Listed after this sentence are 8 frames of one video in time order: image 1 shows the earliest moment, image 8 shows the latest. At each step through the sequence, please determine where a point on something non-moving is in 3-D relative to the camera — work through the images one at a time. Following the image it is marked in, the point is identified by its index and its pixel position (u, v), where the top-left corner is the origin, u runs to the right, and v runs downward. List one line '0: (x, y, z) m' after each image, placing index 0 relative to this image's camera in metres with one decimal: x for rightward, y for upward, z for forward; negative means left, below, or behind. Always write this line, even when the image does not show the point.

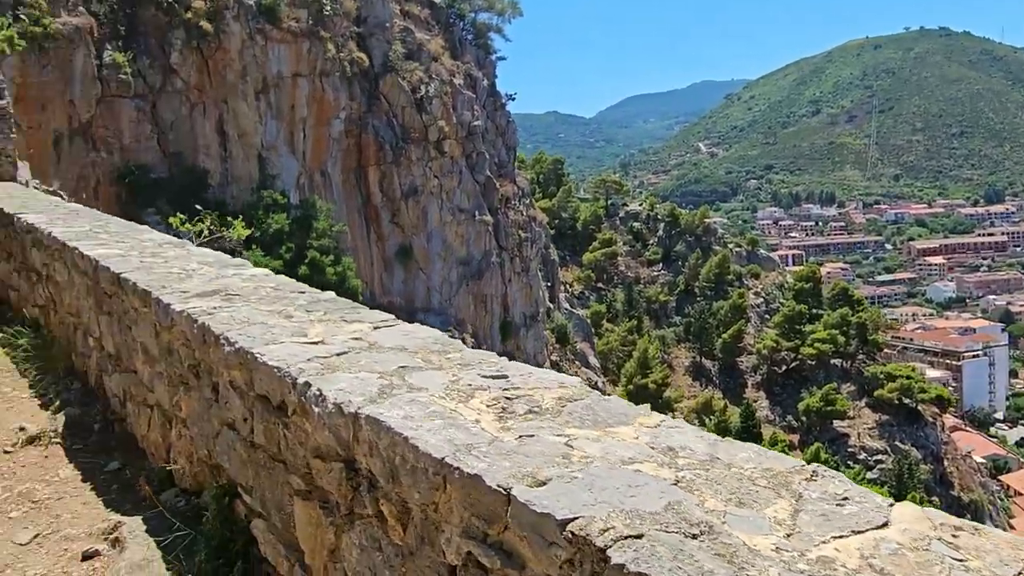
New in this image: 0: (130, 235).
0: (-2.5, +0.4, +4.9) m
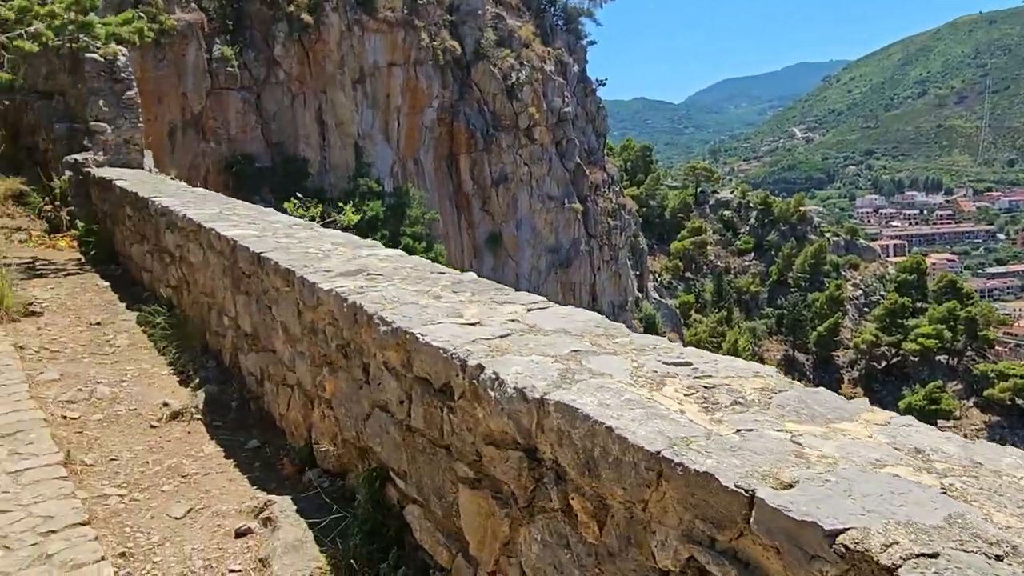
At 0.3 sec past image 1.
0: (-1.7, +0.5, +5.0) m
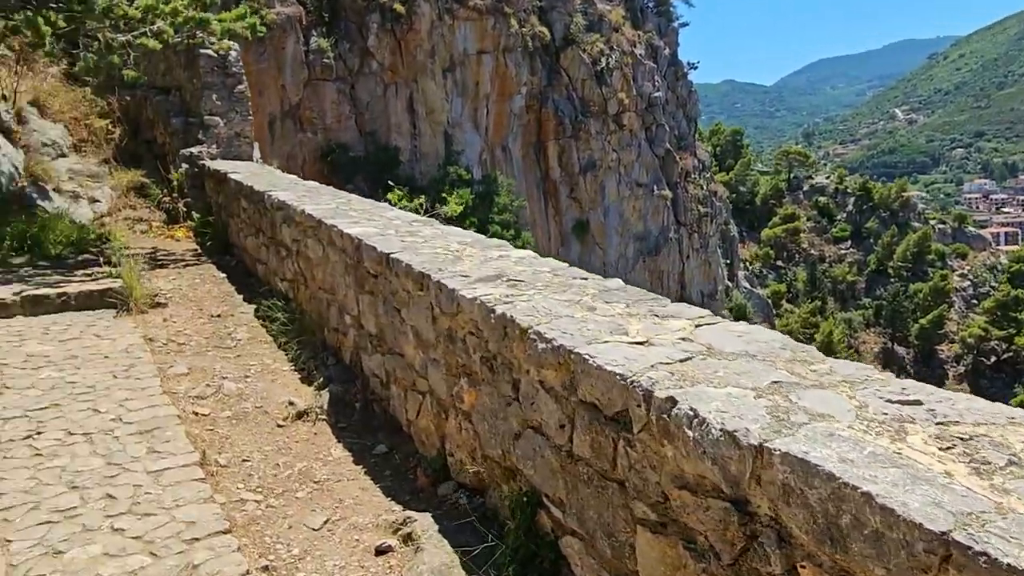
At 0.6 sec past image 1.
0: (-0.9, +0.5, +4.9) m
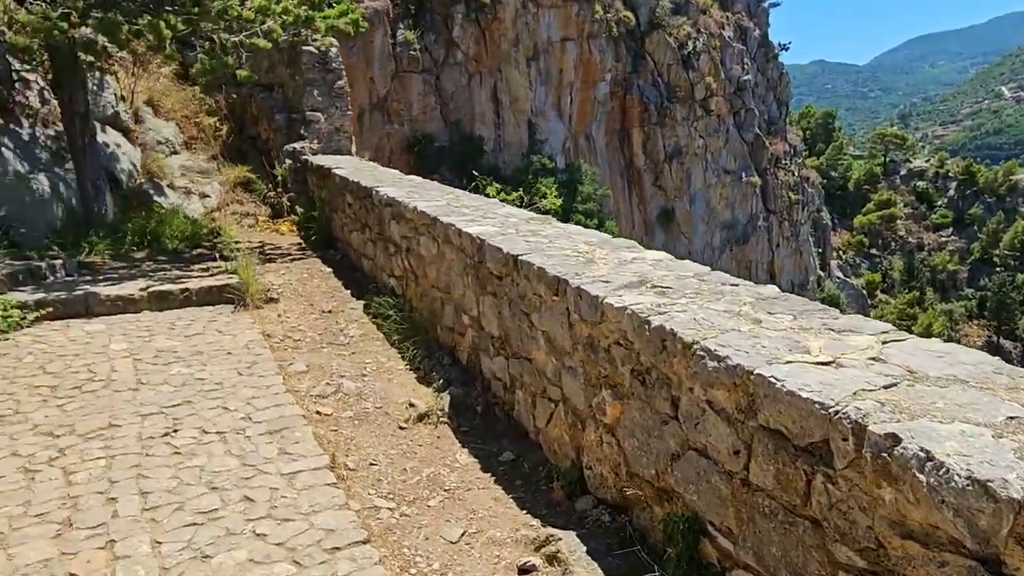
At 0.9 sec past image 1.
0: (-0.1, +0.5, +4.8) m
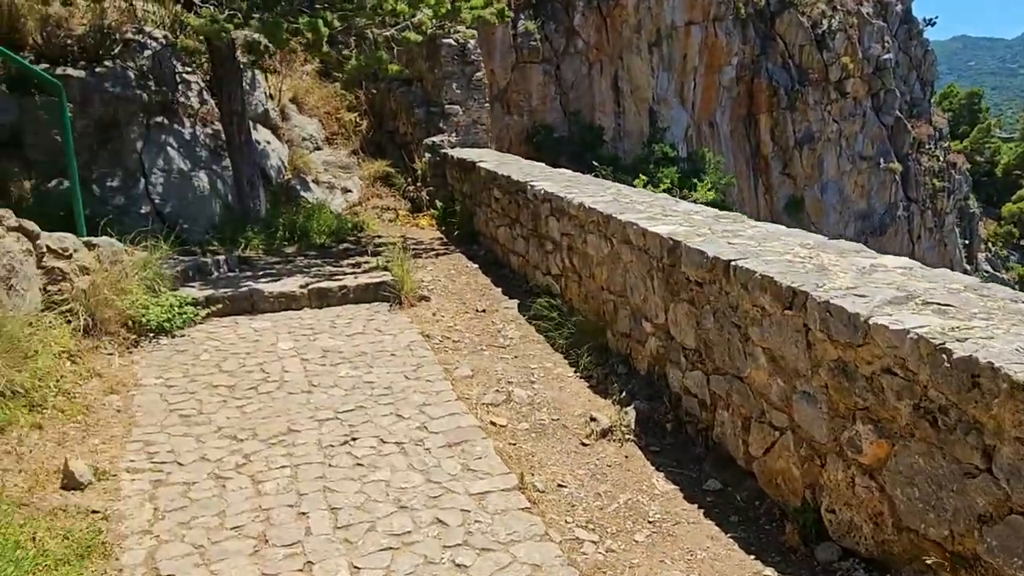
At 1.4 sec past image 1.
0: (+0.9, +0.5, +4.4) m
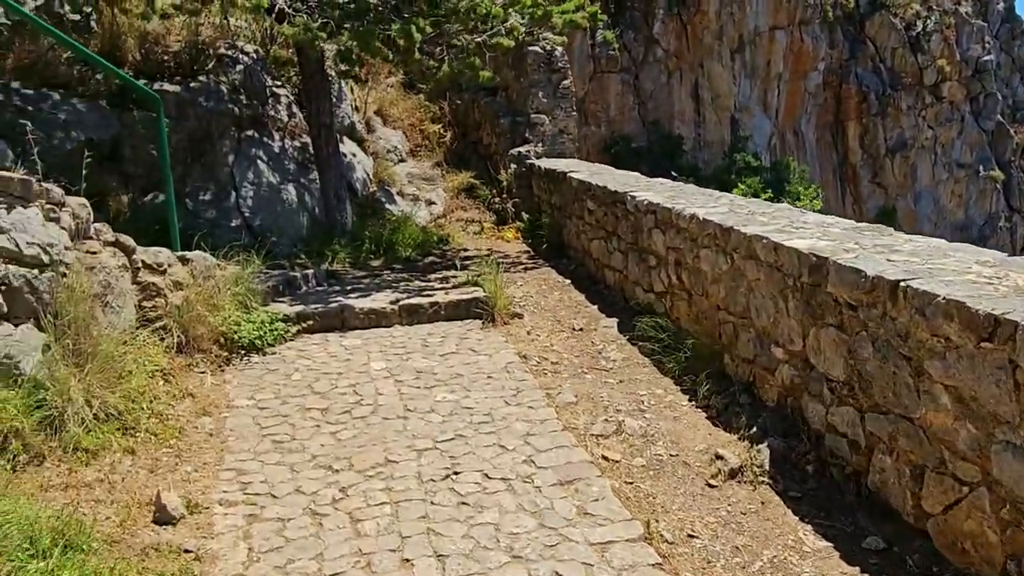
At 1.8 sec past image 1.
0: (+1.5, +0.4, +4.0) m
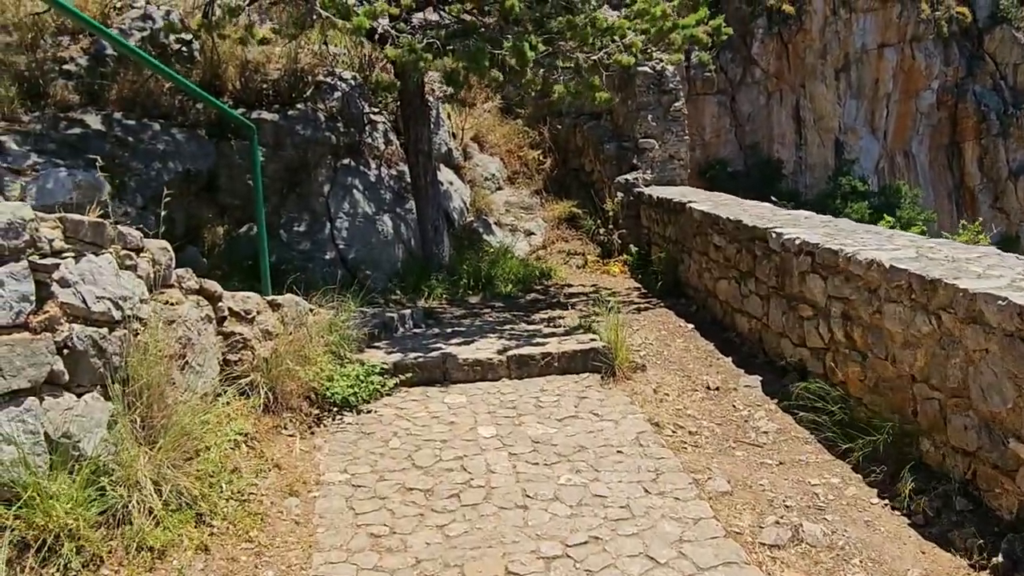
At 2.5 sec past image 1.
0: (+2.2, +0.1, +3.1) m
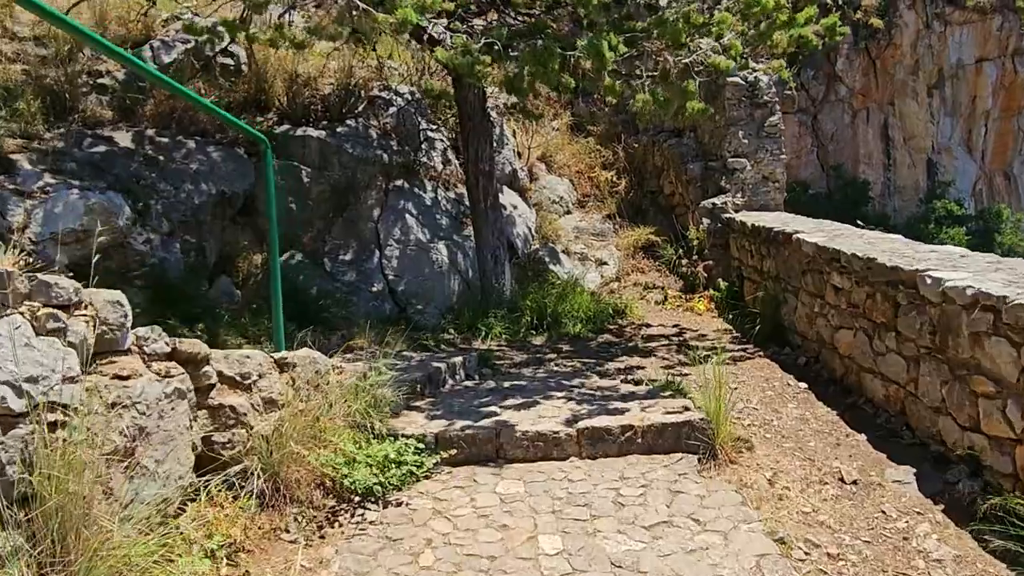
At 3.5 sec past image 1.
0: (+2.4, -0.2, +2.0) m
